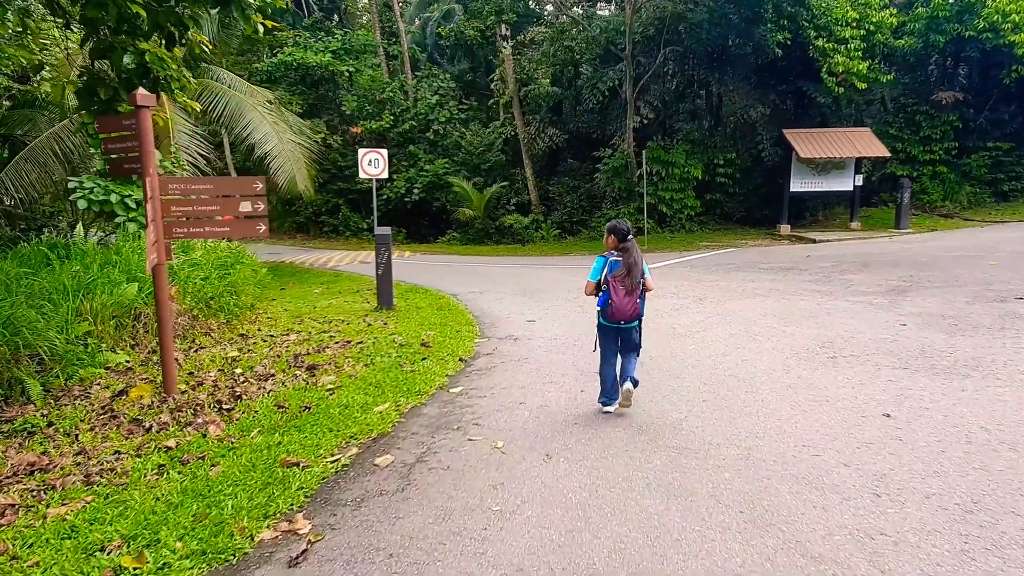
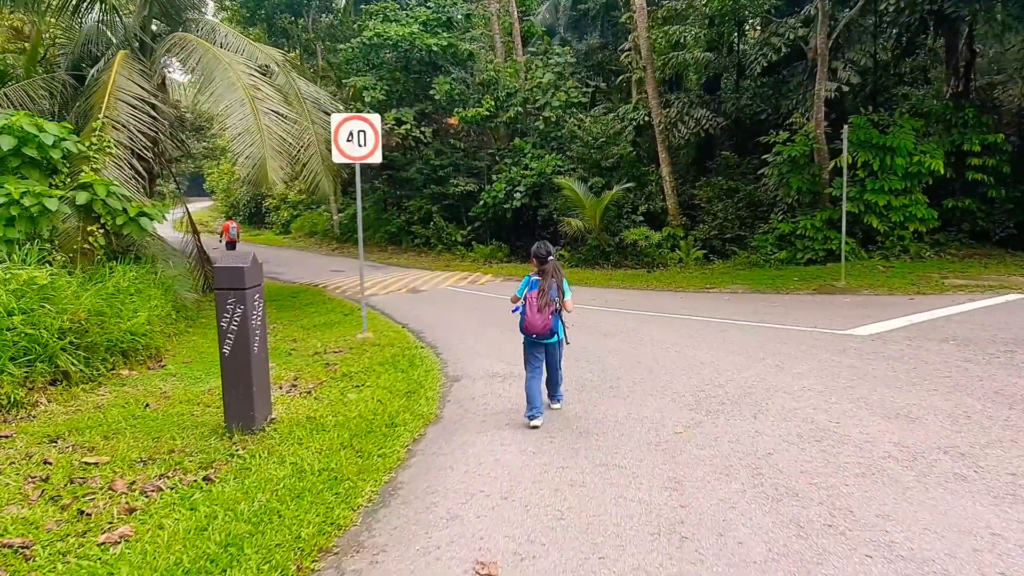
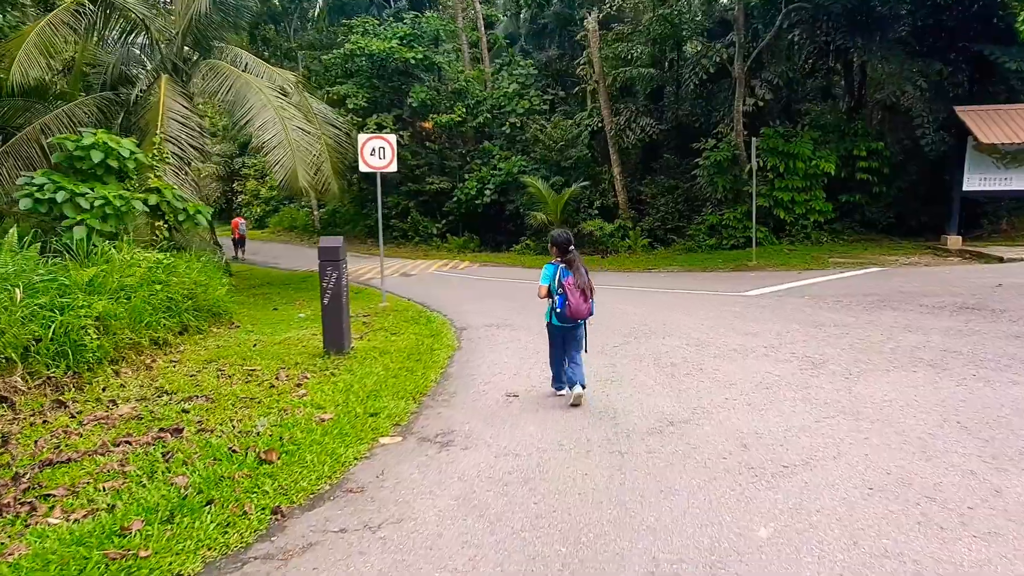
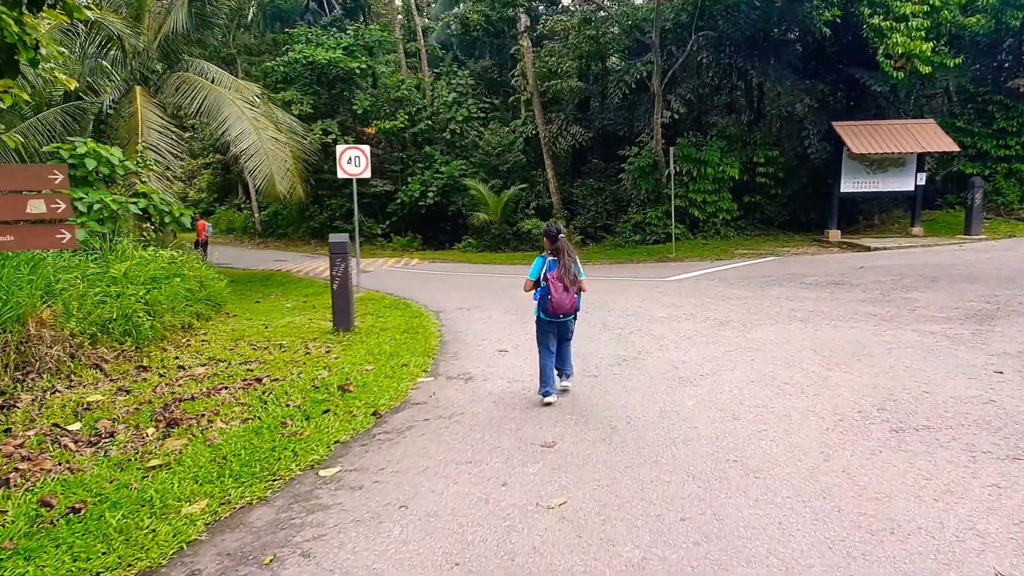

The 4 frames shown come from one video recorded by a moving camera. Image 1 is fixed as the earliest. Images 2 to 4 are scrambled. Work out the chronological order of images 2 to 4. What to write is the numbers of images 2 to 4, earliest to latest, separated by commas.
4, 3, 2
